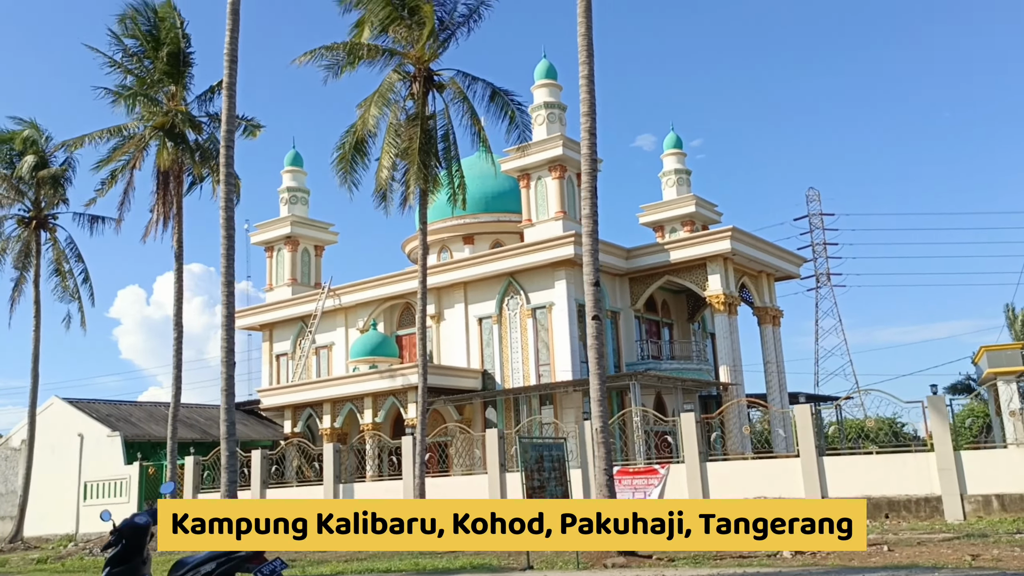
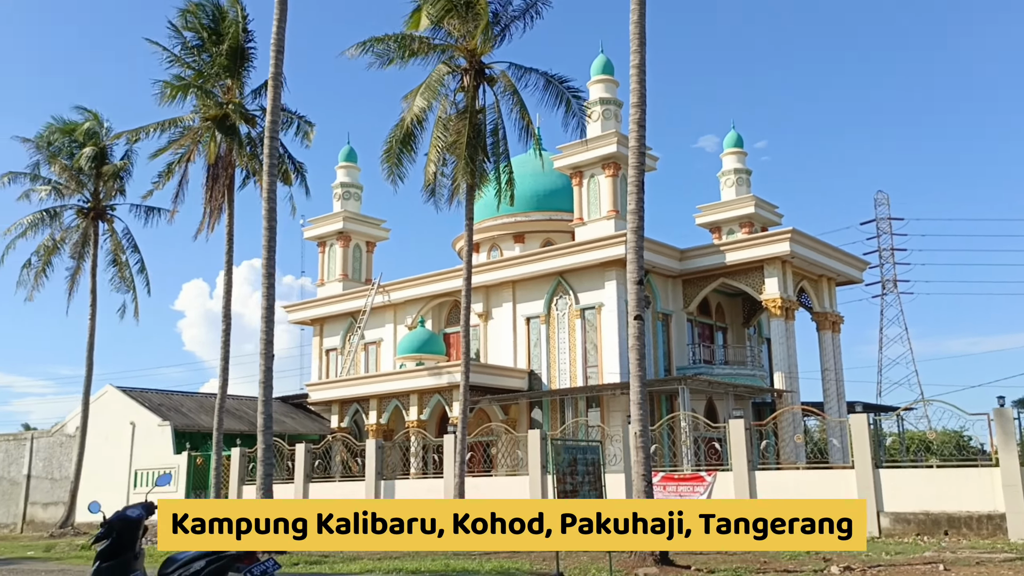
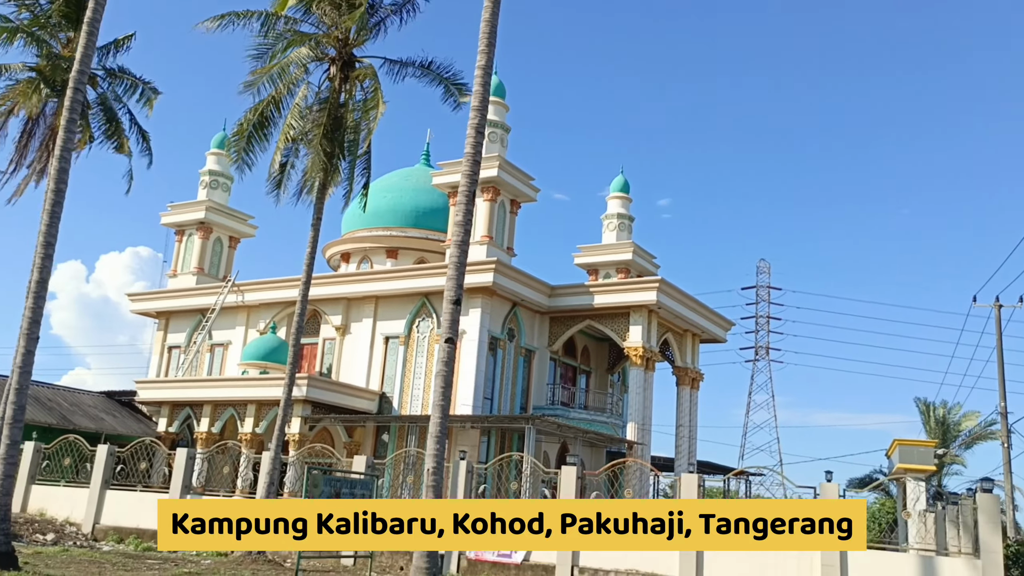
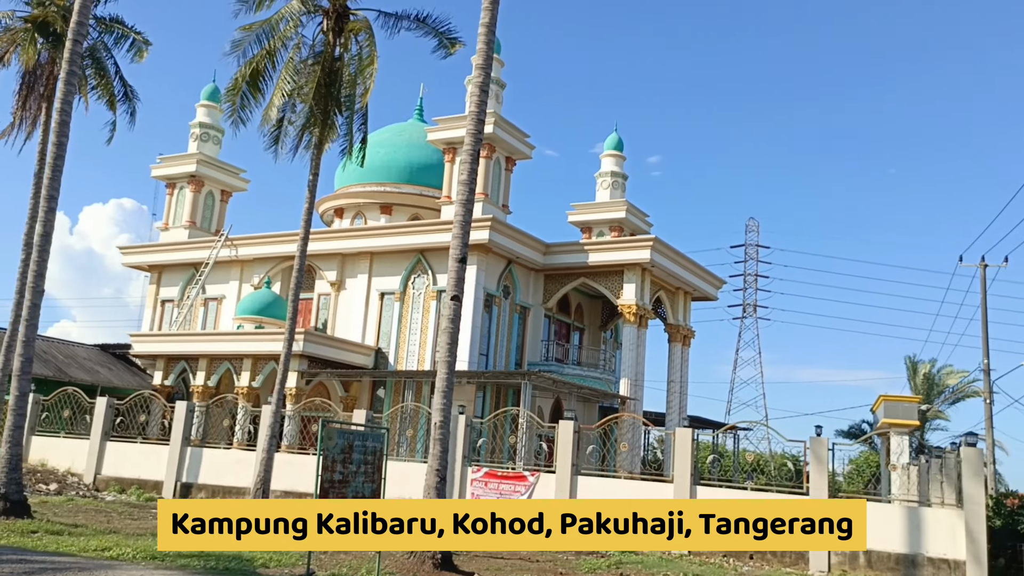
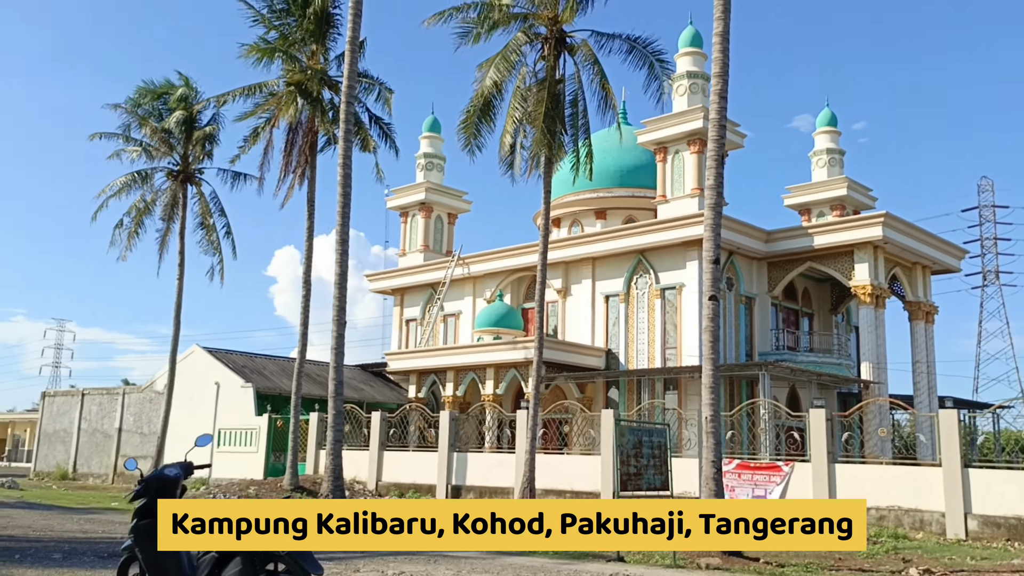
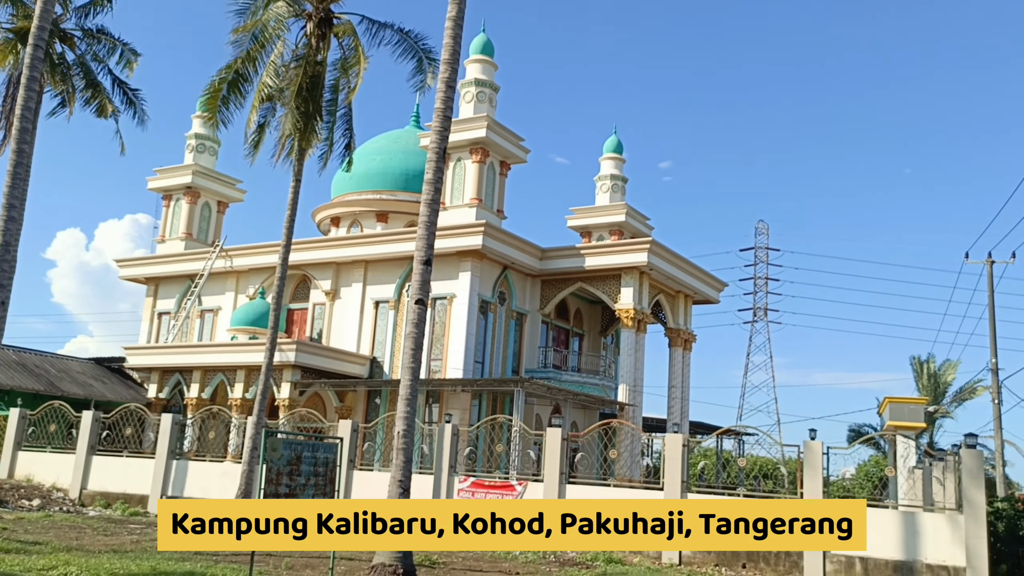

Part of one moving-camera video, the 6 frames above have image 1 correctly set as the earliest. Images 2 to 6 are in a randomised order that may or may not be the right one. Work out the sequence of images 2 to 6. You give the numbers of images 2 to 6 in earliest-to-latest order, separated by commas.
2, 5, 4, 3, 6
